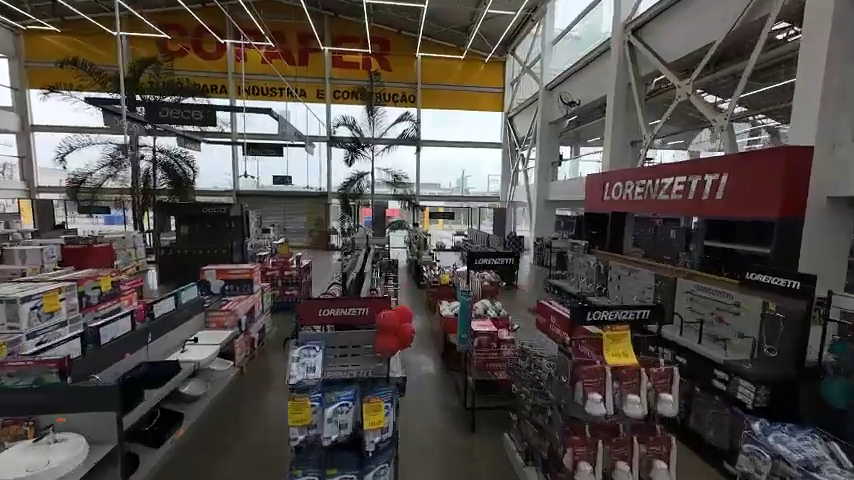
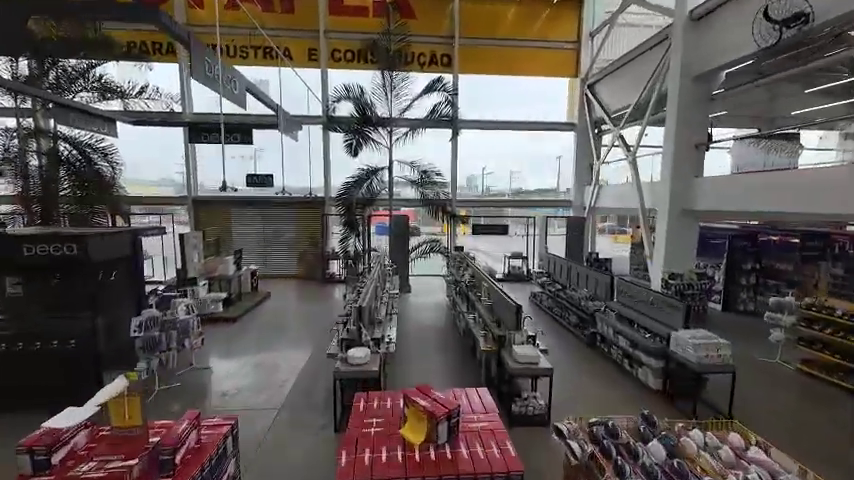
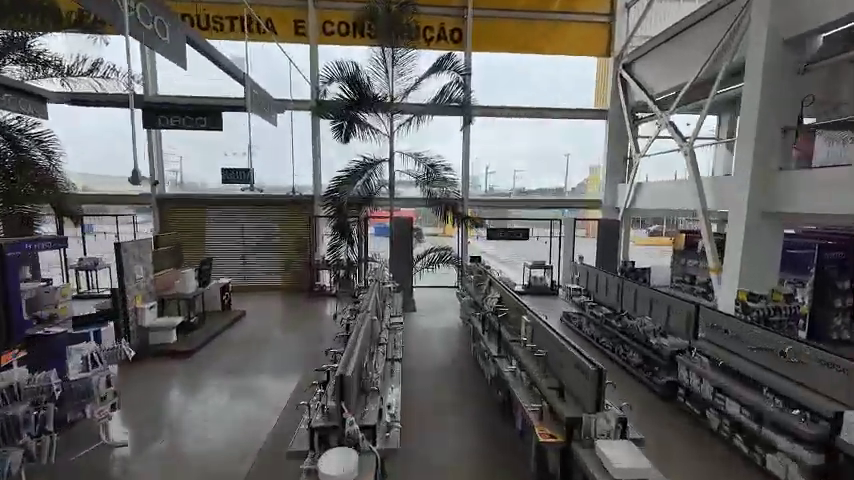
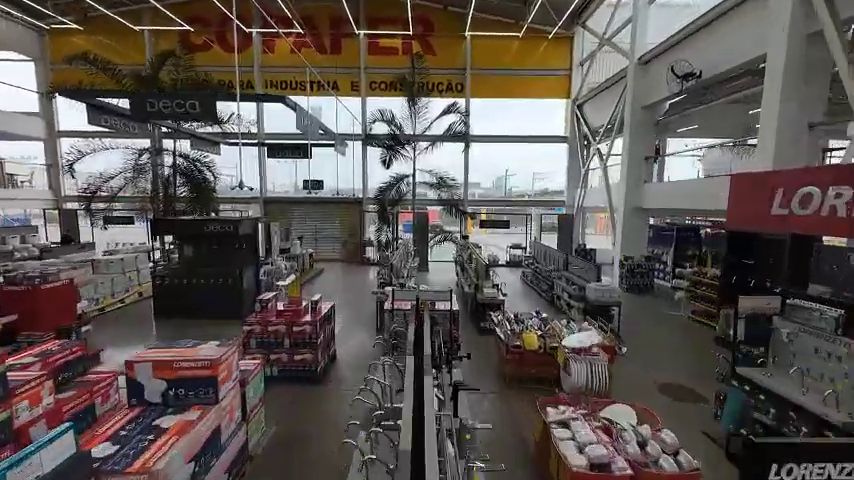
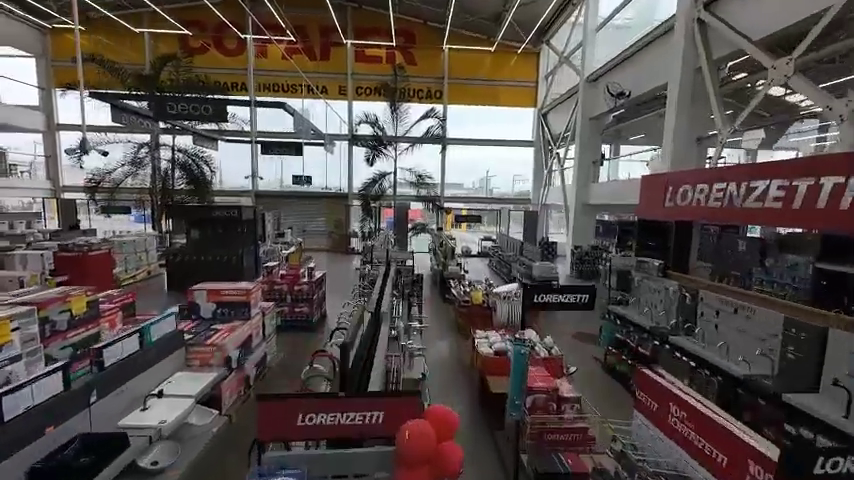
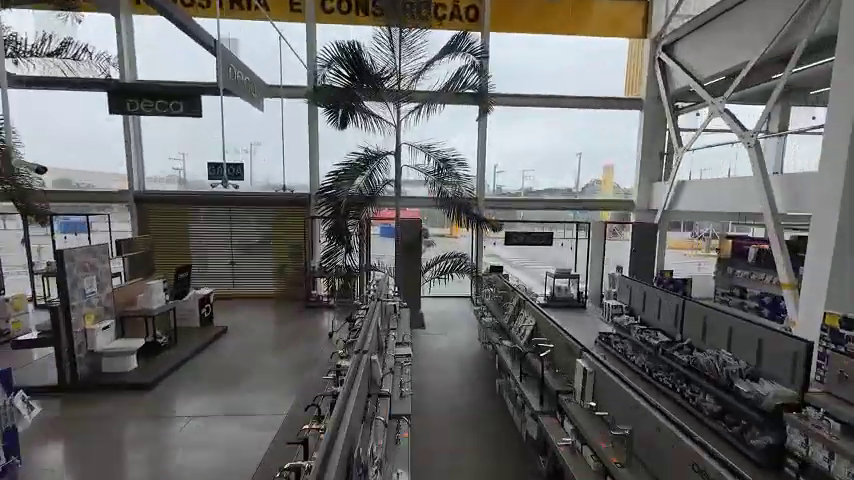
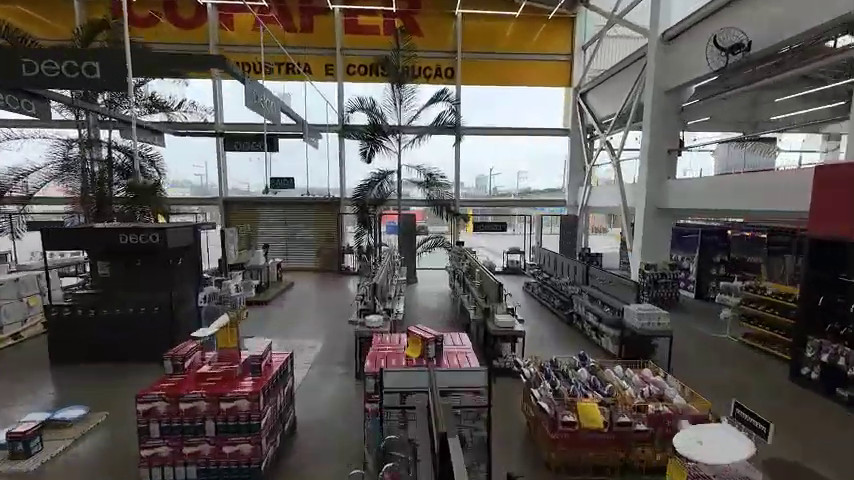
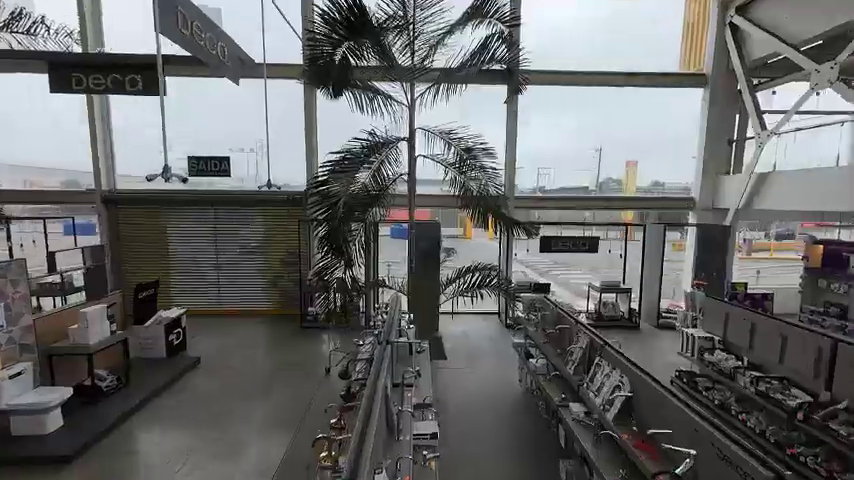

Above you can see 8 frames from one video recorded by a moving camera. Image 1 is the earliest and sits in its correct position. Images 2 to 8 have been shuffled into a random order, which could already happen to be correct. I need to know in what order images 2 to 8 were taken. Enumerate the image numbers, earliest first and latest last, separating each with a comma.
5, 4, 7, 2, 3, 6, 8
